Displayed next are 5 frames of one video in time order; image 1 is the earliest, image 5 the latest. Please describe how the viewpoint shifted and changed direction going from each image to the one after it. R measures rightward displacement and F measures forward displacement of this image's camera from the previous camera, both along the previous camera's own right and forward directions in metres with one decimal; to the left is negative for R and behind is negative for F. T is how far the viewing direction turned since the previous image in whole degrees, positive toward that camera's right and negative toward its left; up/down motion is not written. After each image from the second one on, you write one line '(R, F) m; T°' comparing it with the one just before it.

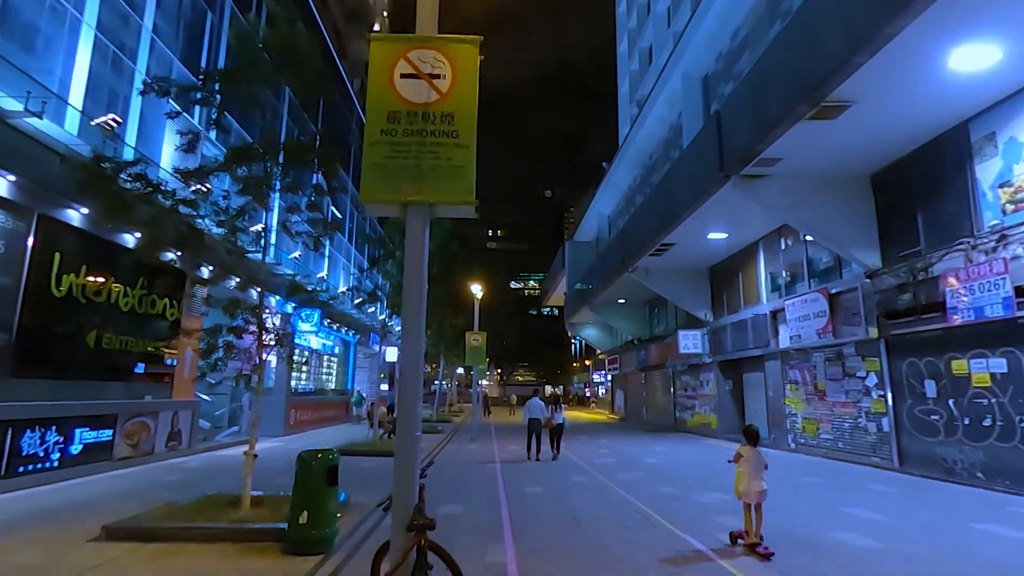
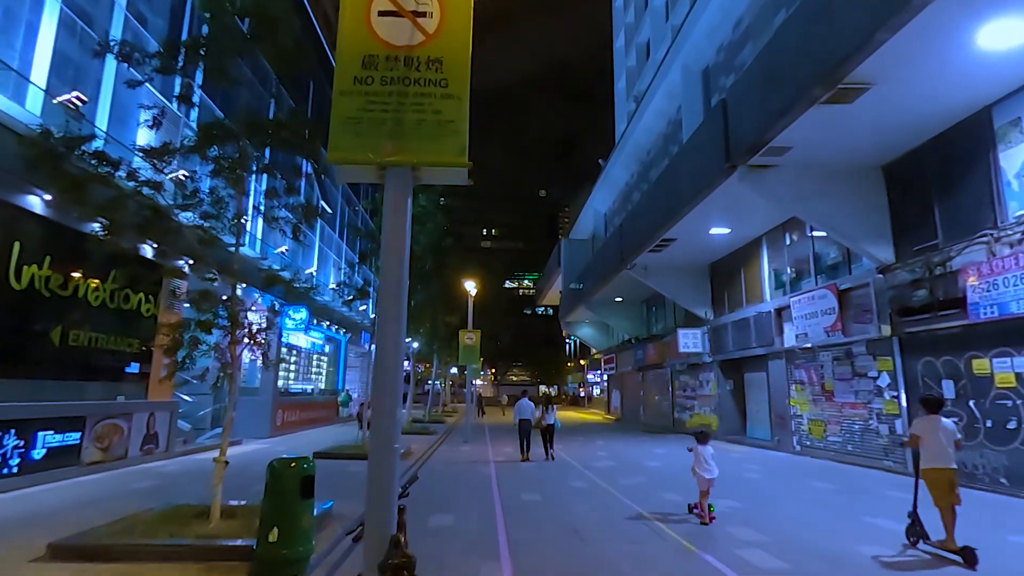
(0.0, +0.6) m; +1°
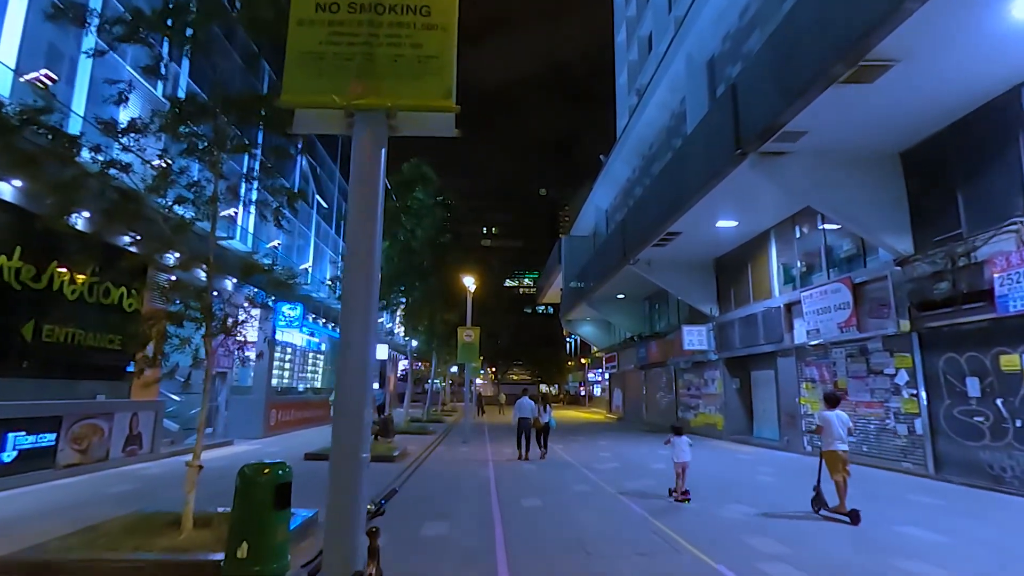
(0.0, +0.6) m; 0°
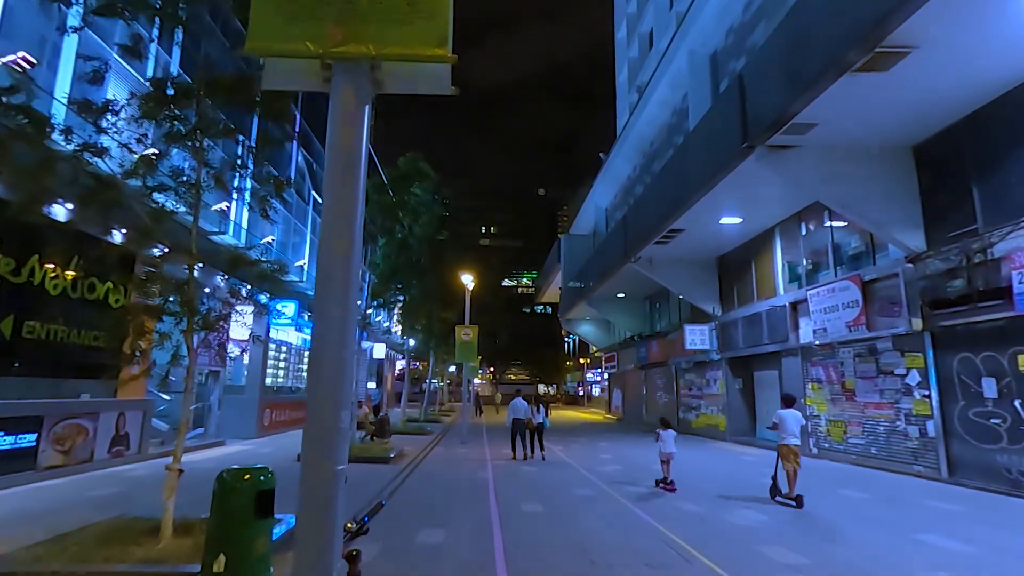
(0.0, +0.4) m; 0°
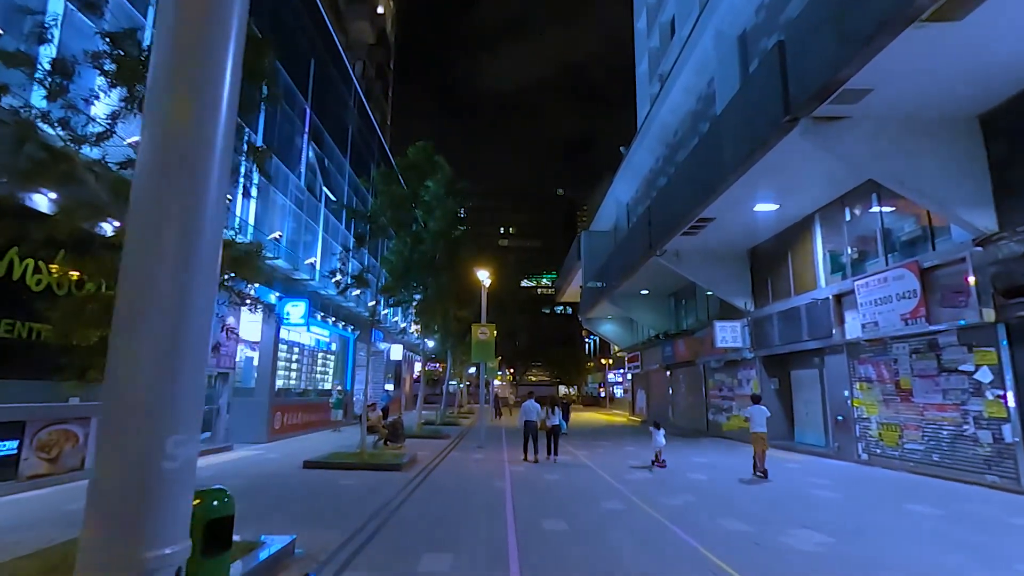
(0.0, +1.0) m; -2°
